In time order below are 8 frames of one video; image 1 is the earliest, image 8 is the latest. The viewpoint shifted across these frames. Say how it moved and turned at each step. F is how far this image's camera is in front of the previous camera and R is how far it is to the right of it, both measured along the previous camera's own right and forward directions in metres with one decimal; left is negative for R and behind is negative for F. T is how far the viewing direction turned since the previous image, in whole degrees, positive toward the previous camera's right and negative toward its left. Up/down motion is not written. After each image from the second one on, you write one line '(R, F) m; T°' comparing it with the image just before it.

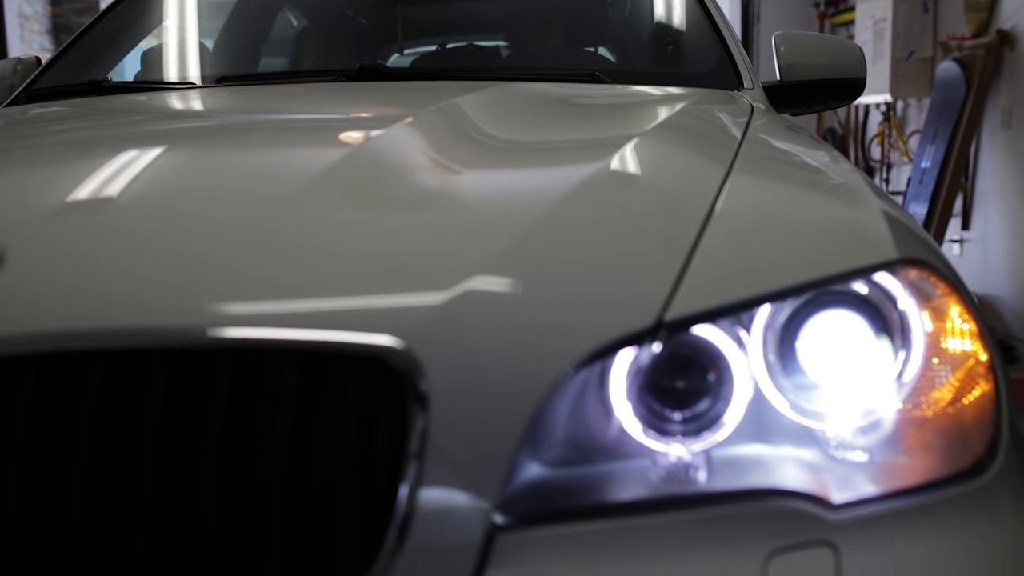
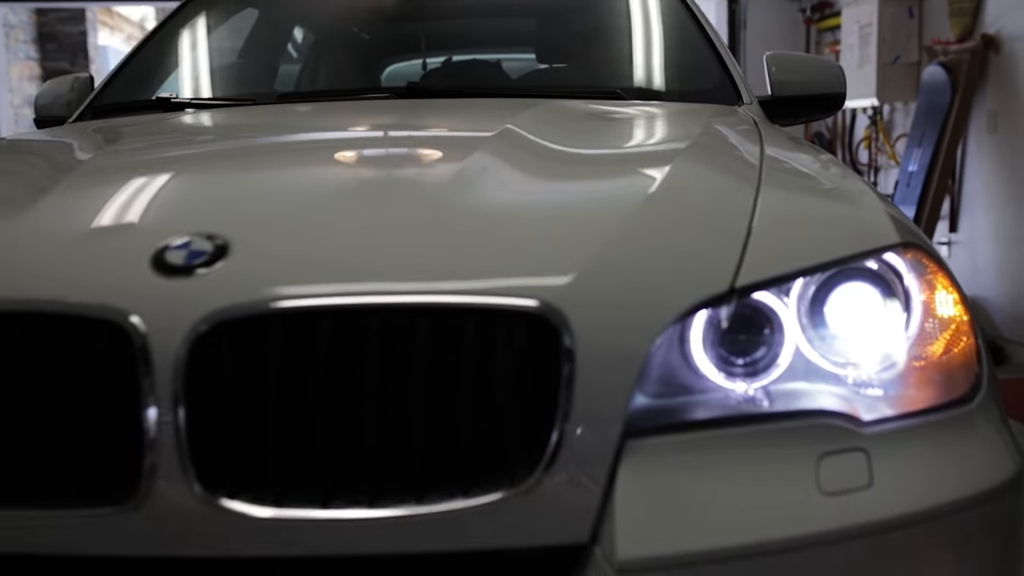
(-0.1, -0.2) m; +1°
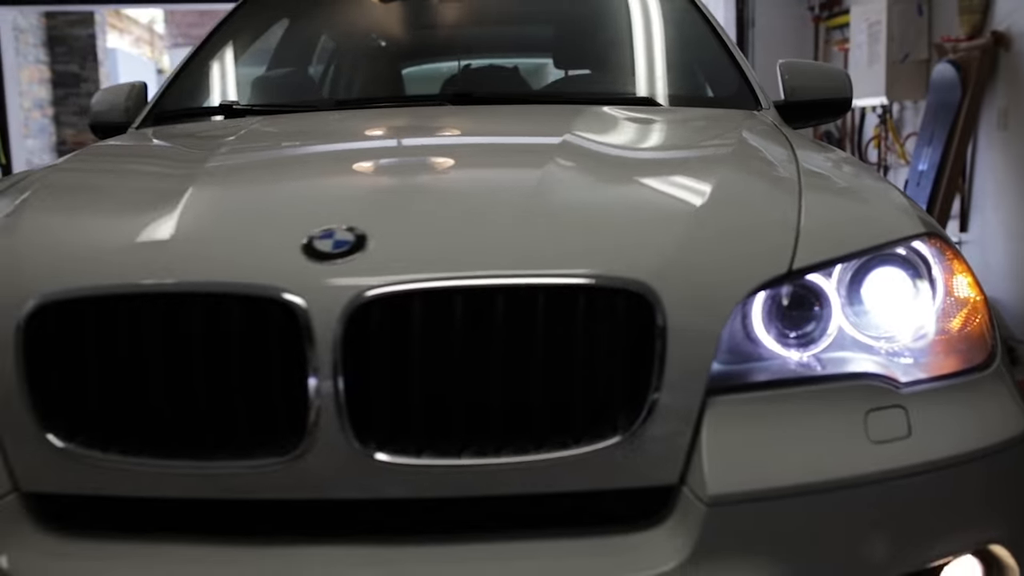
(-0.1, -0.1) m; 0°
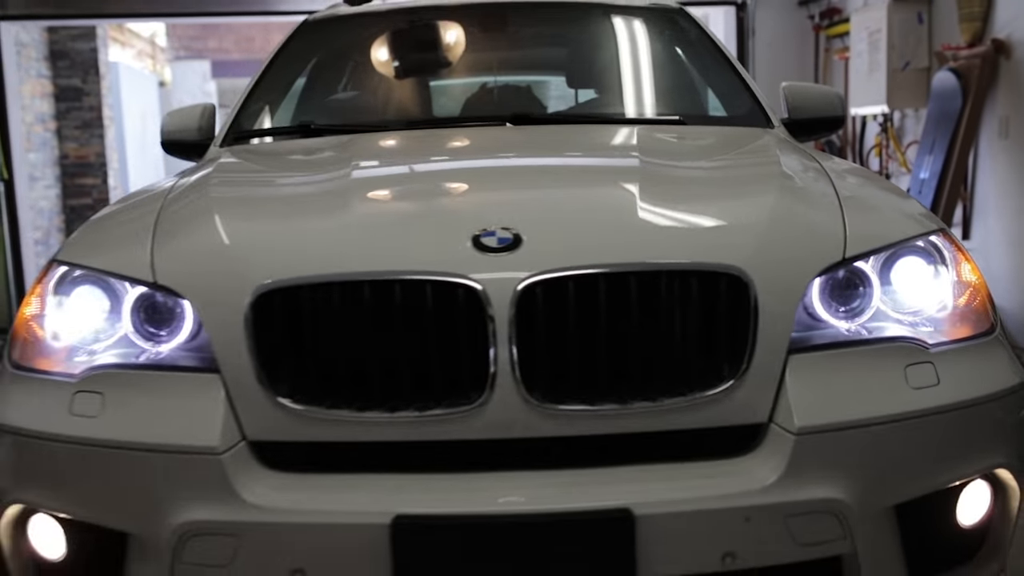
(-0.1, -0.3) m; 0°
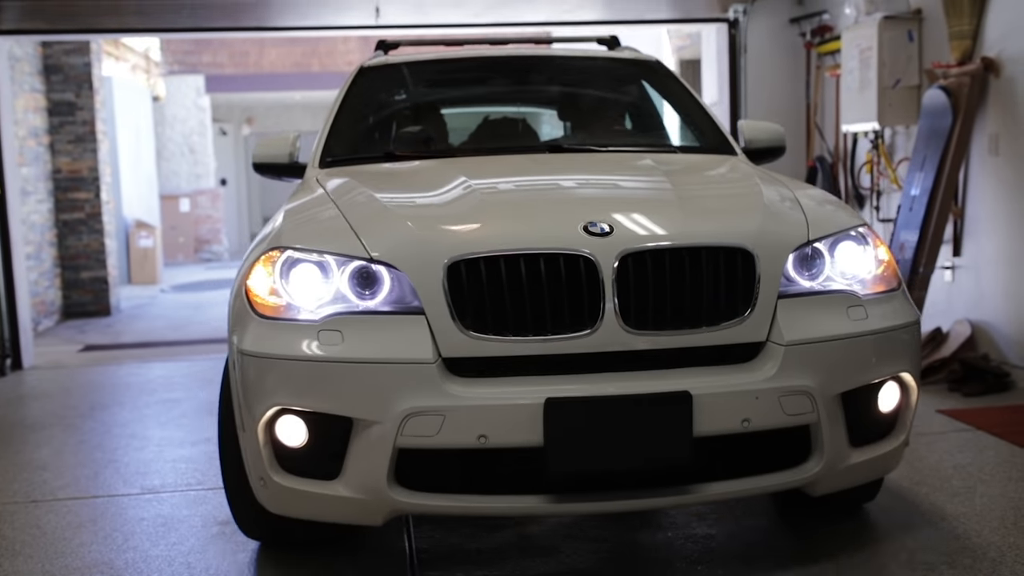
(-0.2, -0.7) m; 0°
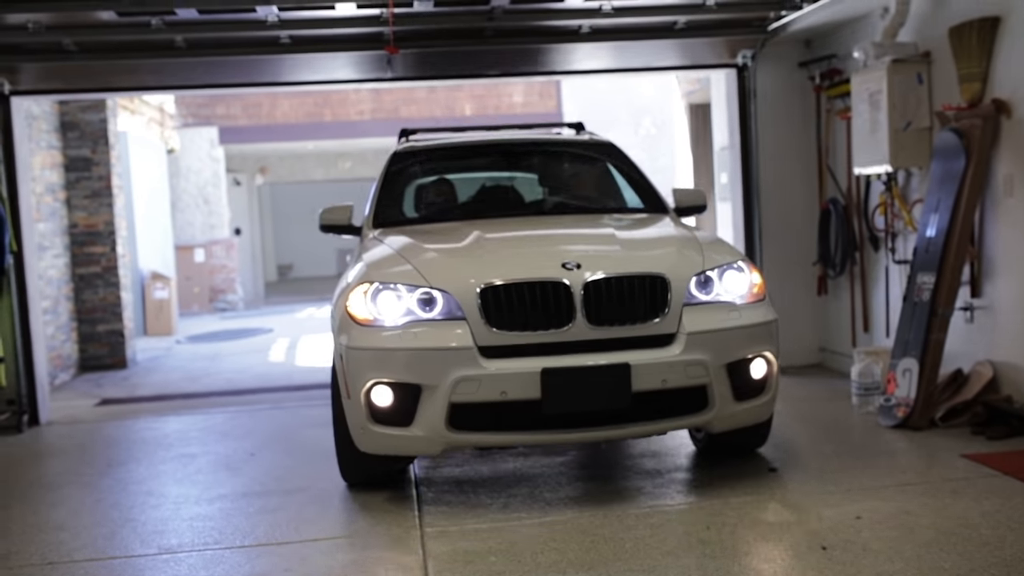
(0.0, -1.2) m; -1°
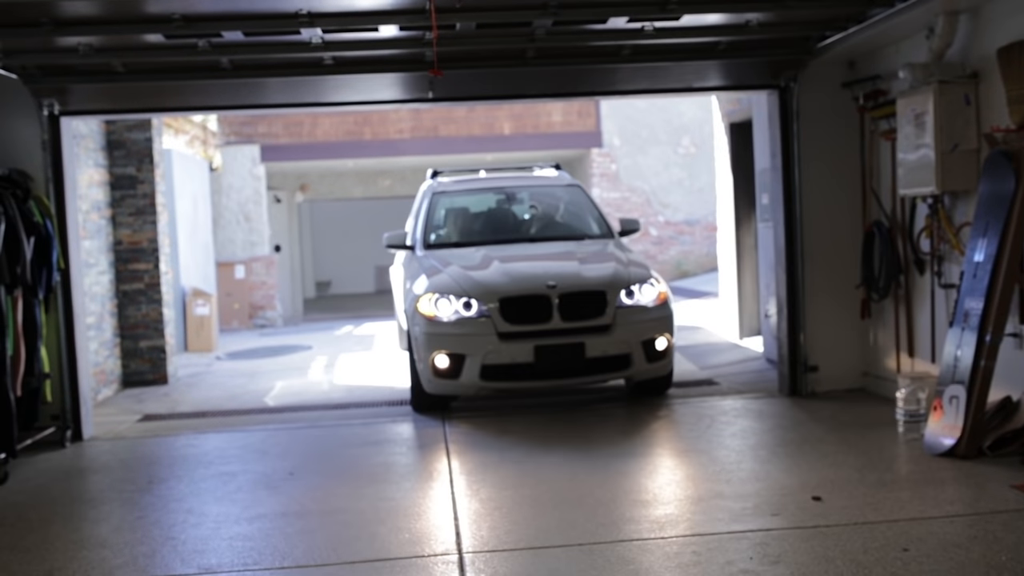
(0.0, -1.0) m; -2°
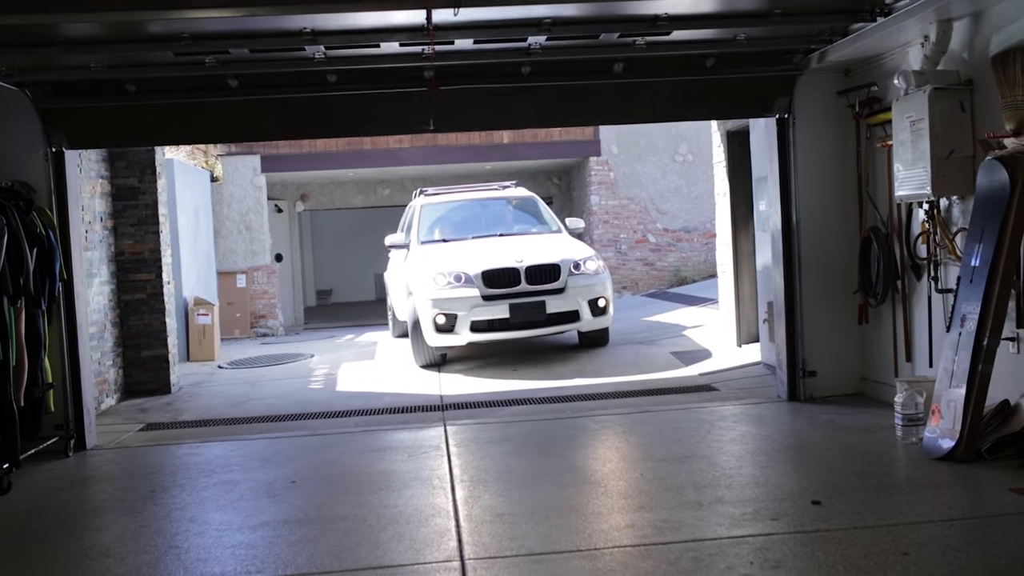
(0.0, -0.1) m; 0°
